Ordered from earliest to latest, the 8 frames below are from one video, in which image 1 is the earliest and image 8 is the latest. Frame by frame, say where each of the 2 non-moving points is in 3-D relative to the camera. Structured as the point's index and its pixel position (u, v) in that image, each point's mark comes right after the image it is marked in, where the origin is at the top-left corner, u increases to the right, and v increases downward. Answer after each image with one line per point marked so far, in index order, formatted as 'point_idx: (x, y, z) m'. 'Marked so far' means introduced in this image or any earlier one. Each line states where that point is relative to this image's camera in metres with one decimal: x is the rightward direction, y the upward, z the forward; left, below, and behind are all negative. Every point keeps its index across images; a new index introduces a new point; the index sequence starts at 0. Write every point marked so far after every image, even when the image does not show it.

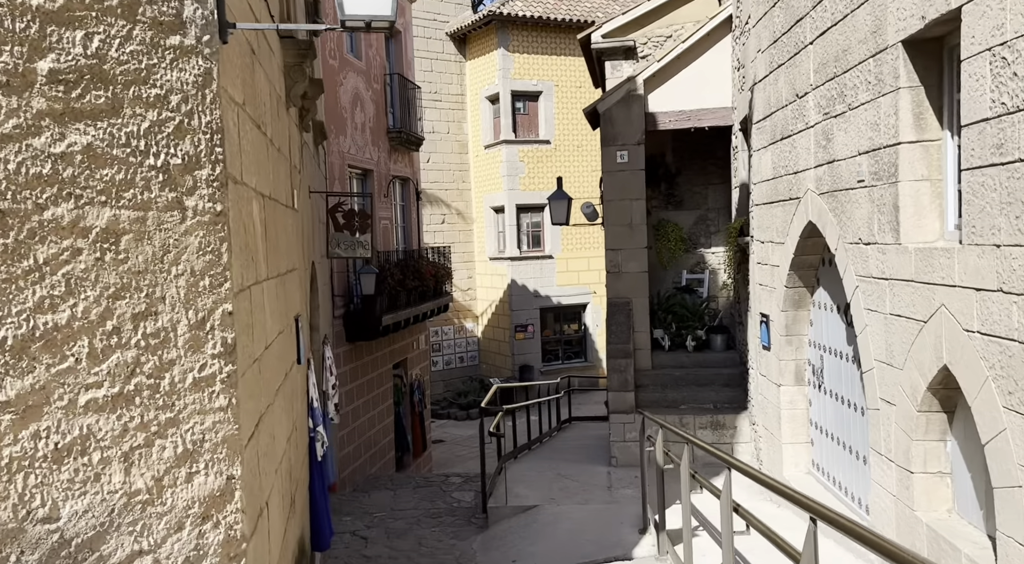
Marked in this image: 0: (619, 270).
0: (+1.2, +0.1, +9.5) m
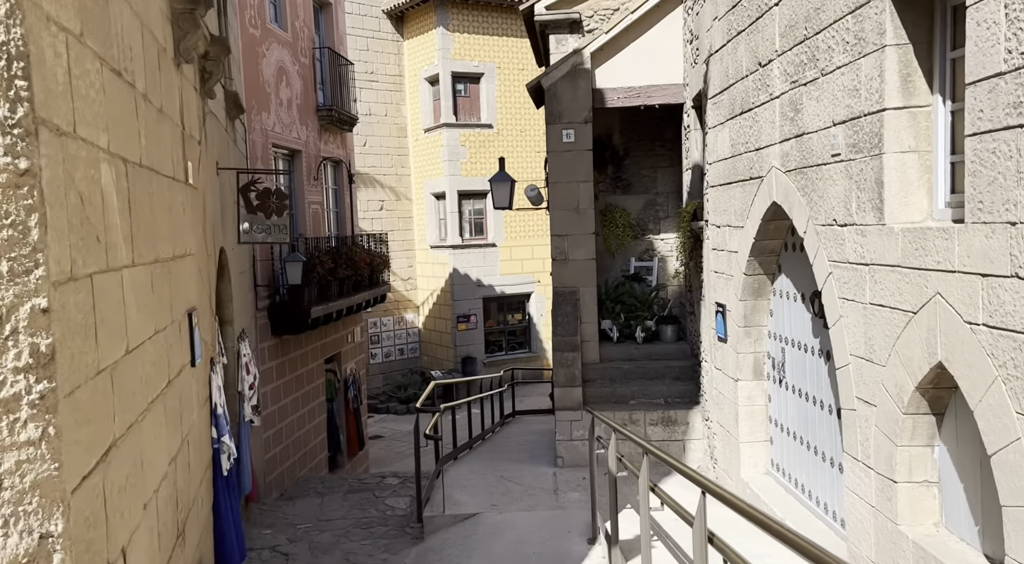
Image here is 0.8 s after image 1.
0: (+0.6, +0.2, +8.9) m
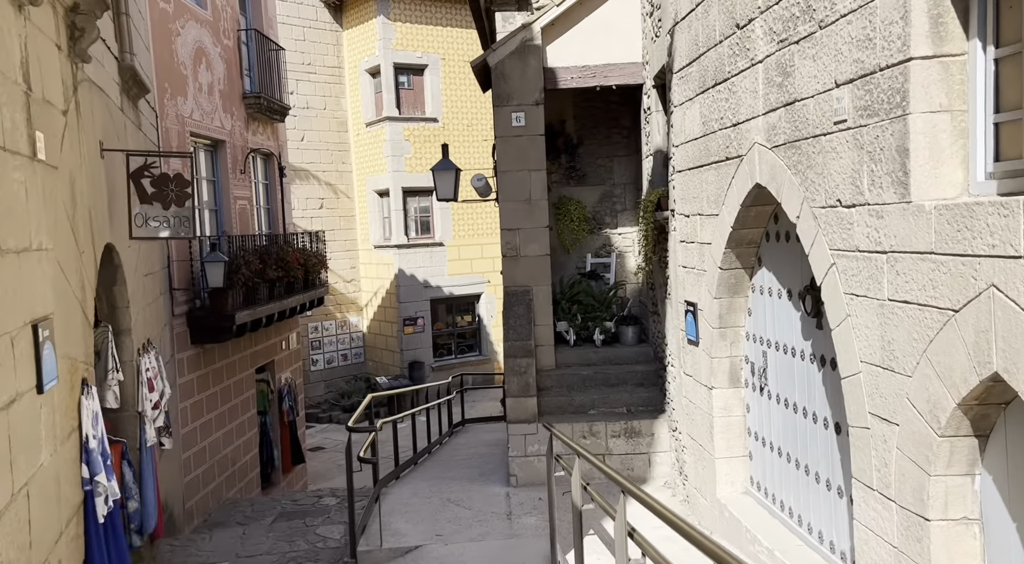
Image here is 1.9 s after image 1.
0: (0.0, +0.3, +8.1) m
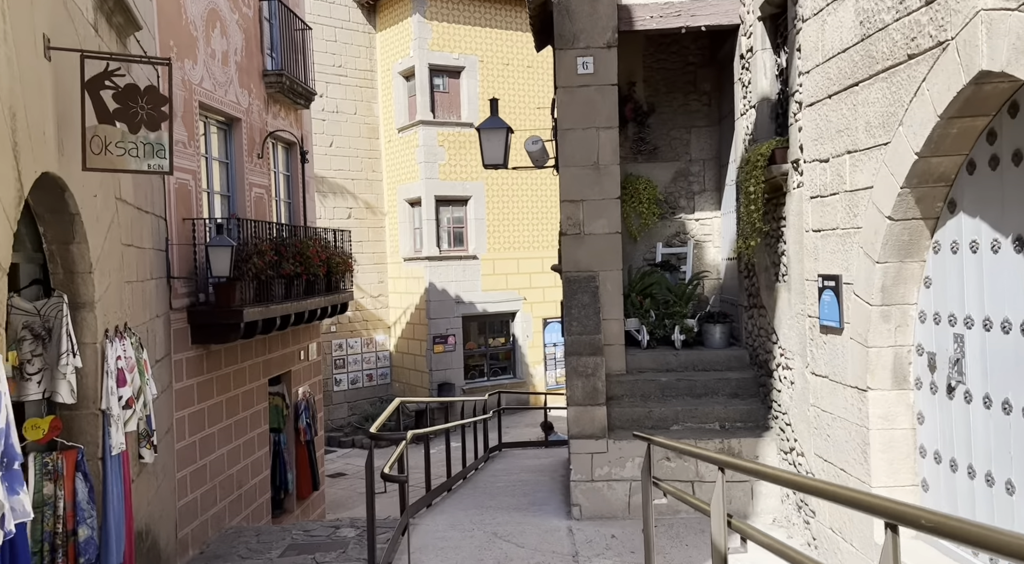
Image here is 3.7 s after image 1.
0: (+0.5, +0.4, +6.5) m
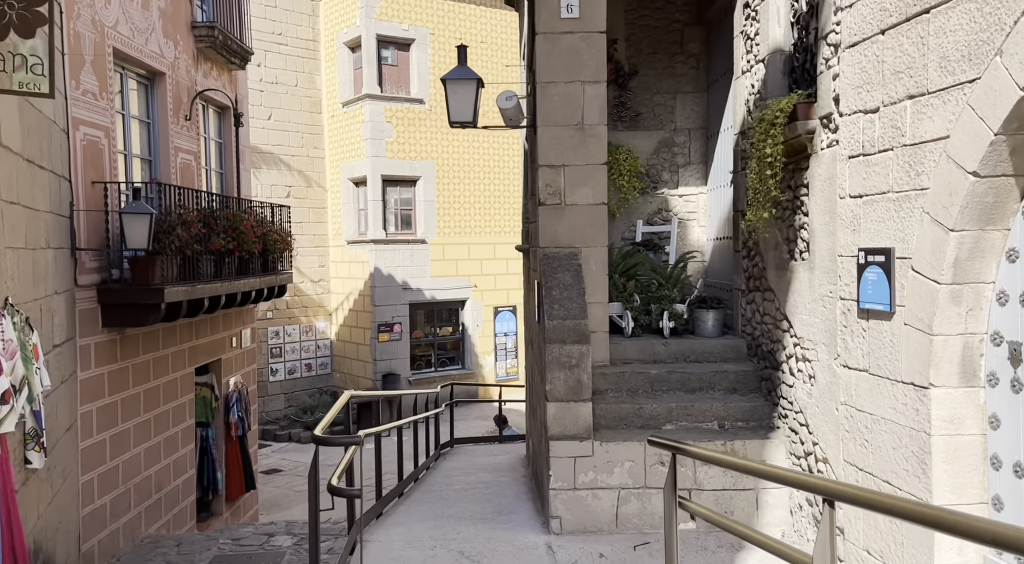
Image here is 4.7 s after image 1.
0: (+0.3, +0.5, +5.7) m
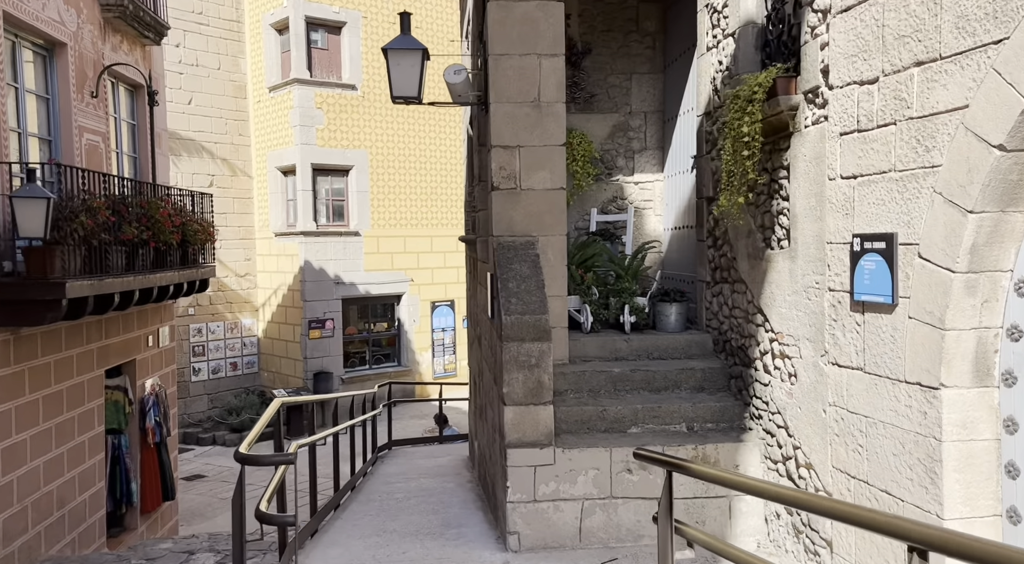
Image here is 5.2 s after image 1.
0: (0.0, +0.6, +5.2) m
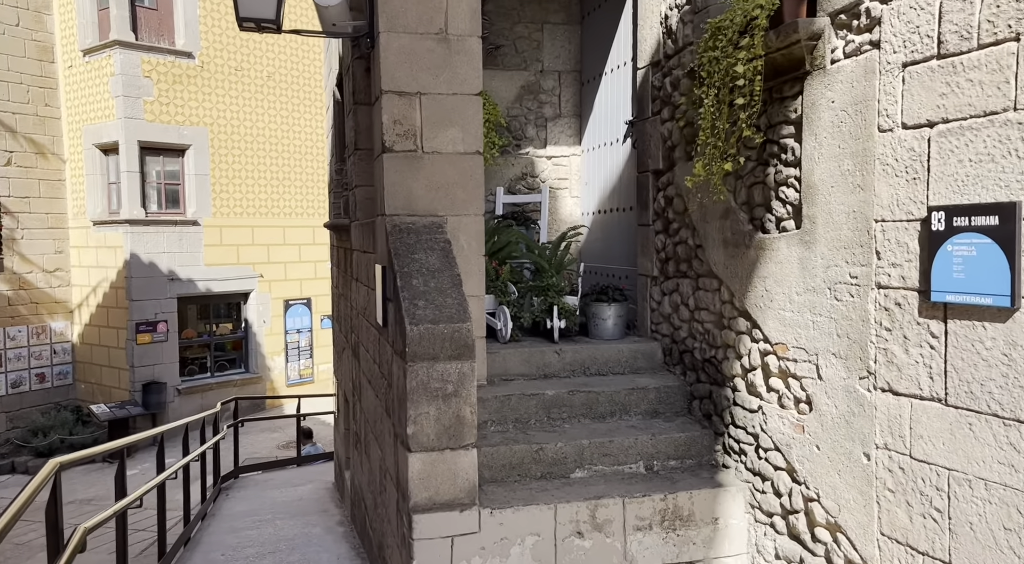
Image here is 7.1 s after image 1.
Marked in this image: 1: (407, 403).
0: (-0.4, +0.6, +3.8) m
1: (-0.4, -0.5, +3.3) m
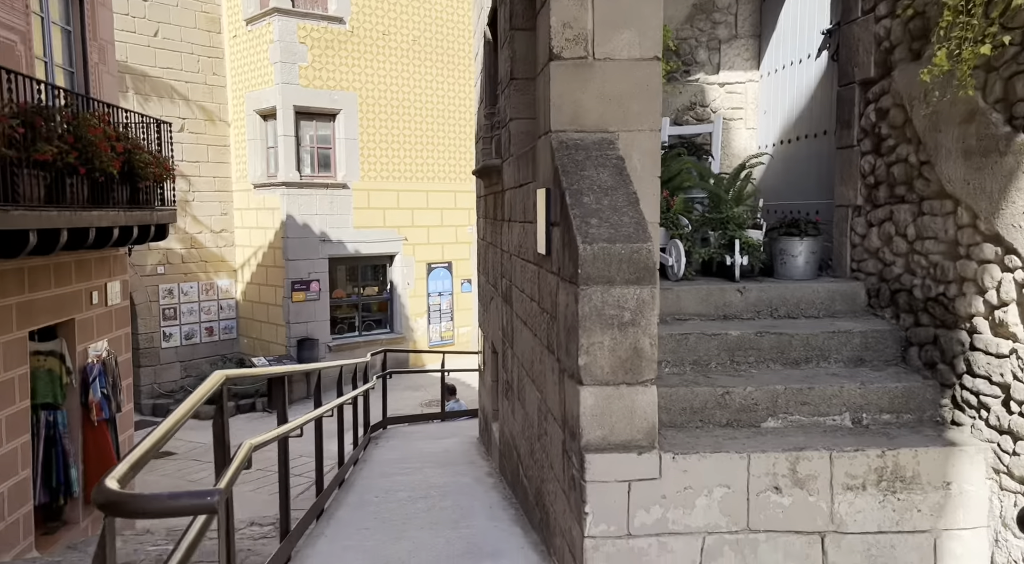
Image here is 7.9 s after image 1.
0: (+0.3, +0.9, +3.4) m
1: (+0.2, -0.2, +2.9) m
